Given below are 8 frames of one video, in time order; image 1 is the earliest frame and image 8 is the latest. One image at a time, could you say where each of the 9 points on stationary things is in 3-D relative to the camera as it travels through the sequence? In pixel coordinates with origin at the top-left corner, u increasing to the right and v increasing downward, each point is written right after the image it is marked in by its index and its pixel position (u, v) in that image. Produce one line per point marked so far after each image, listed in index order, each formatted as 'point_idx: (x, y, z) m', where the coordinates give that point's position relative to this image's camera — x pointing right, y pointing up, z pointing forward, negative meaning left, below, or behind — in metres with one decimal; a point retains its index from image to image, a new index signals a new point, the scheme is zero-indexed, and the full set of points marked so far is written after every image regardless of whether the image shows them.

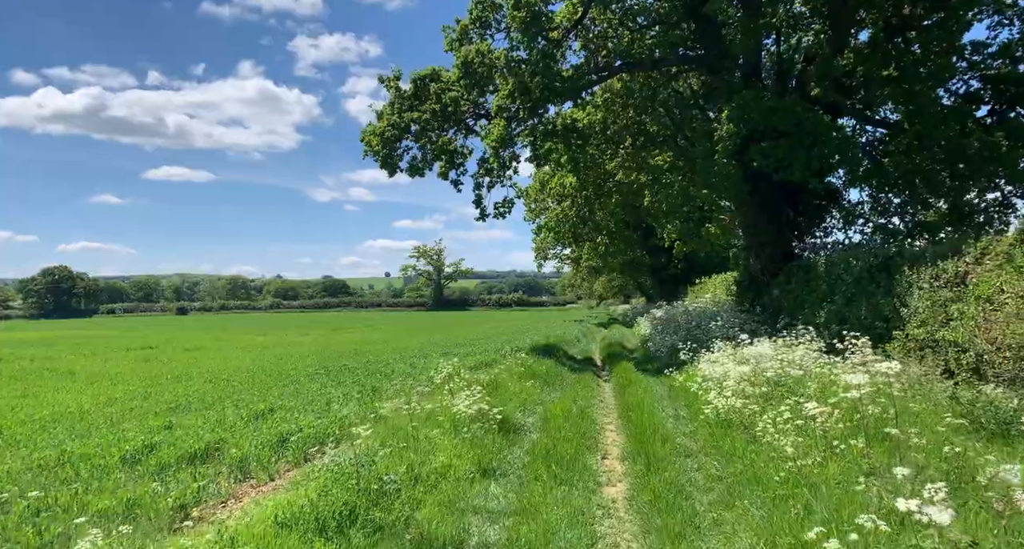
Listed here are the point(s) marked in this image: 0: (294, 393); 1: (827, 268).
0: (-4.9, -2.7, +15.8) m
1: (+8.1, +0.2, +18.2) m
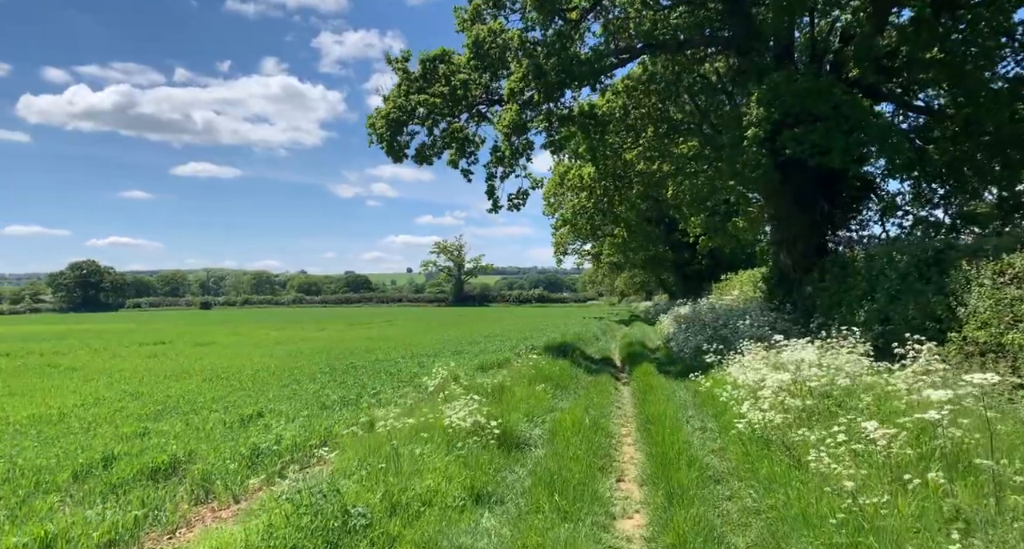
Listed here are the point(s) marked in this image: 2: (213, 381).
0: (-4.7, -2.6, +14.8) m
1: (+8.4, +0.3, +16.8) m
2: (-8.1, -2.9, +19.3) m
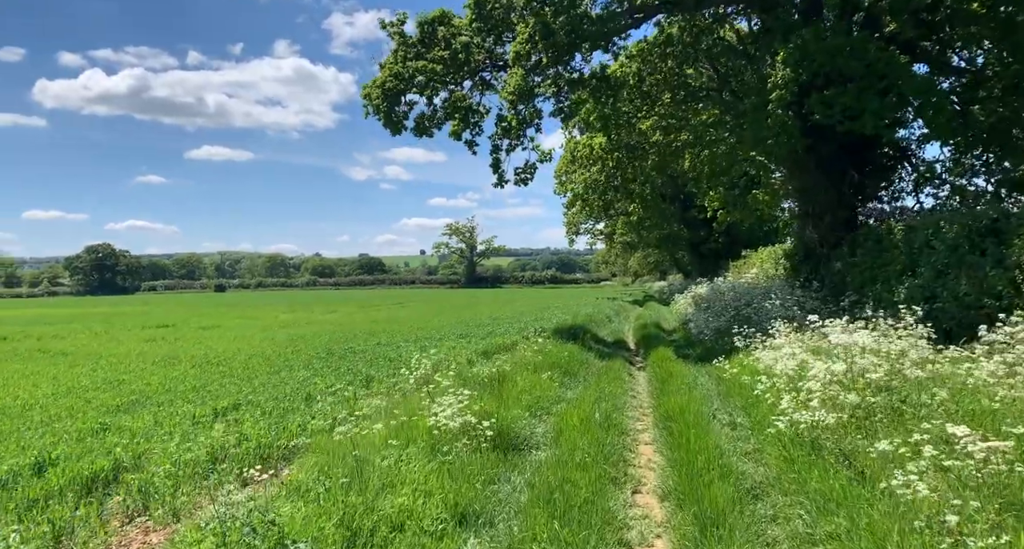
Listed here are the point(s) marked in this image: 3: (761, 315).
0: (-4.6, -2.1, +13.6) m
1: (+8.5, +0.8, +15.3) m
2: (-8.0, -2.4, +18.2) m
3: (+6.1, -1.0, +17.3) m
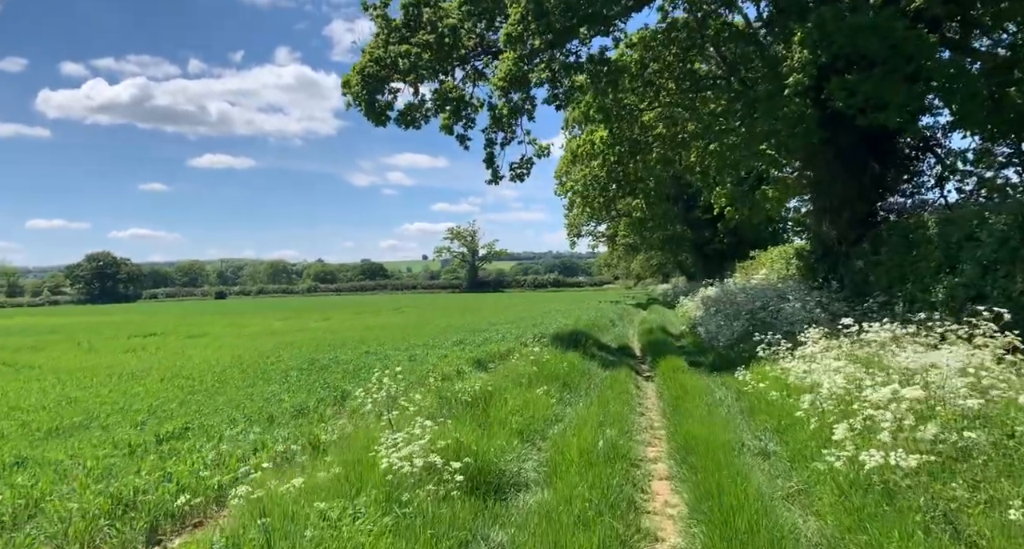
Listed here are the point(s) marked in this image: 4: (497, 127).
0: (-4.7, -2.2, +12.1) m
1: (+8.4, +0.9, +13.8) m
2: (-8.1, -2.5, +16.7) m
3: (+6.0, -1.0, +15.8) m
4: (-0.4, +4.0, +19.3) m
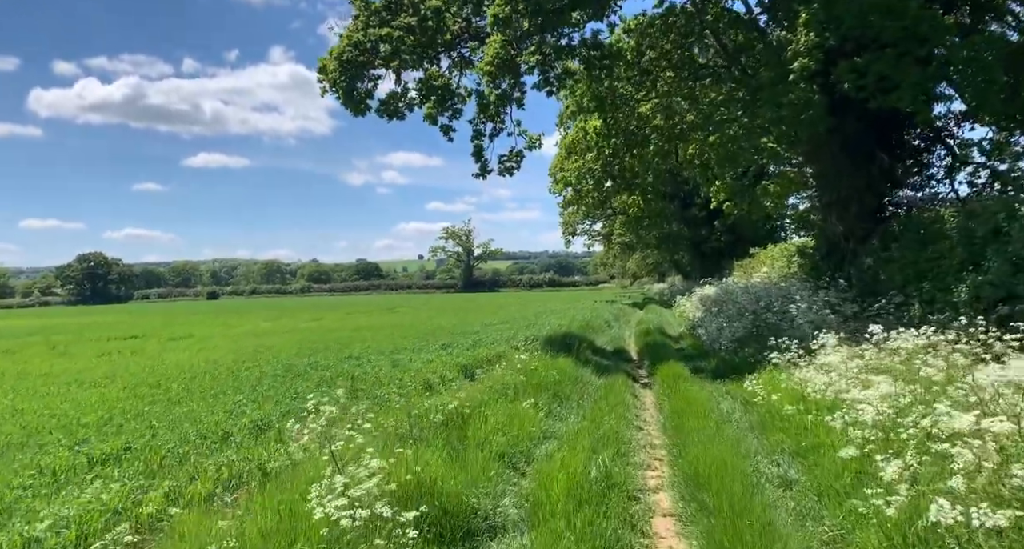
0: (-4.9, -2.2, +11.0) m
1: (+8.1, +0.9, +12.7) m
2: (-8.3, -2.5, +15.6) m
3: (+5.8, -1.0, +14.8) m
4: (-0.7, +4.1, +18.2) m
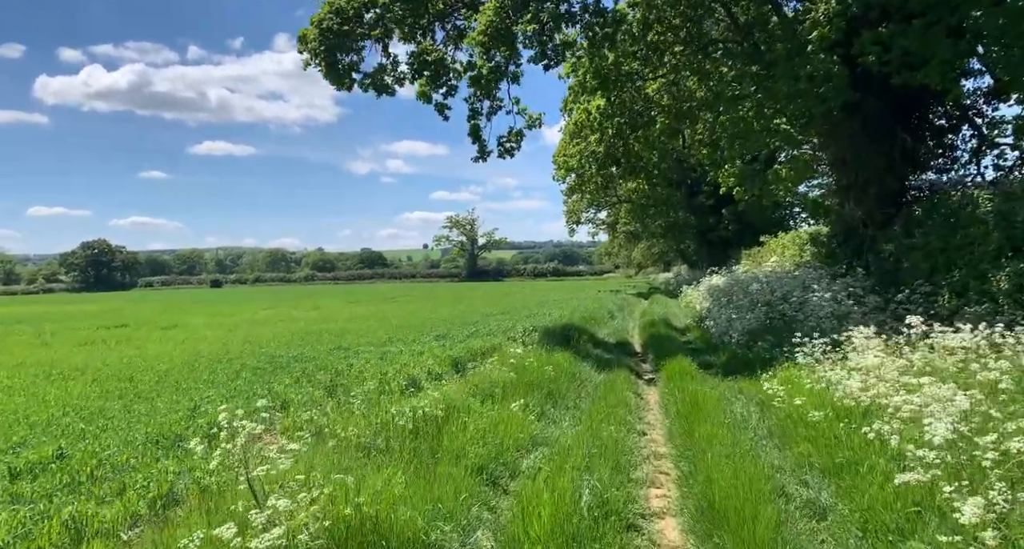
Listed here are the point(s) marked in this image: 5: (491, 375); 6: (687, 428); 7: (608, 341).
0: (-5.1, -2.0, +10.0) m
1: (+8.0, +1.1, +11.6) m
2: (-8.4, -2.2, +14.6) m
3: (+5.6, -0.7, +13.7) m
4: (-0.8, +4.4, +17.1) m
5: (-0.3, -1.4, +10.1) m
6: (+1.8, -1.6, +7.4) m
7: (+2.3, -1.6, +16.6) m
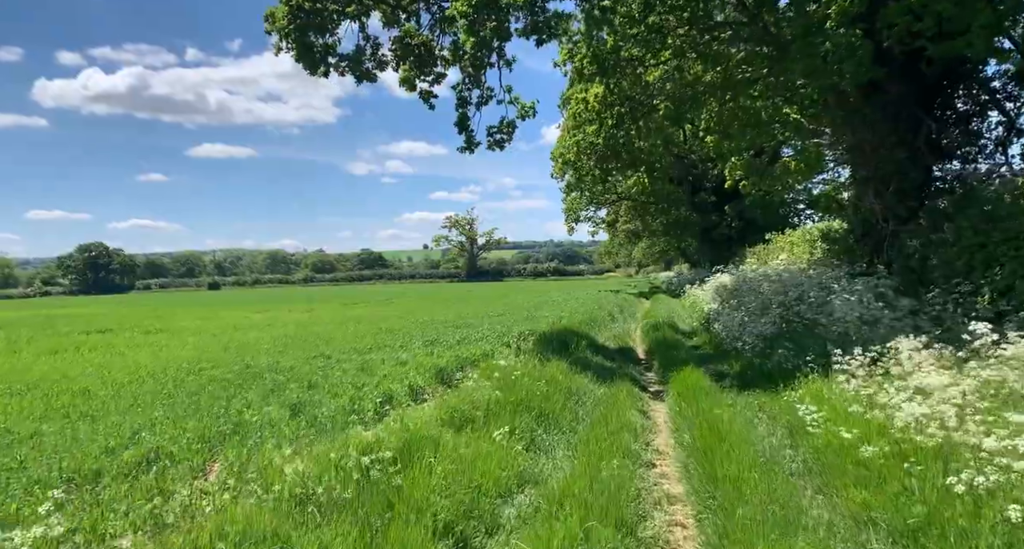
0: (-5.2, -2.1, +8.7) m
1: (+7.8, +1.1, +10.2) m
2: (-8.6, -2.3, +13.3) m
3: (+5.5, -0.7, +12.3) m
4: (-1.0, +4.3, +15.8) m
5: (-0.5, -1.4, +8.8) m
6: (+1.7, -1.6, +6.0) m
7: (+2.1, -1.6, +15.3) m
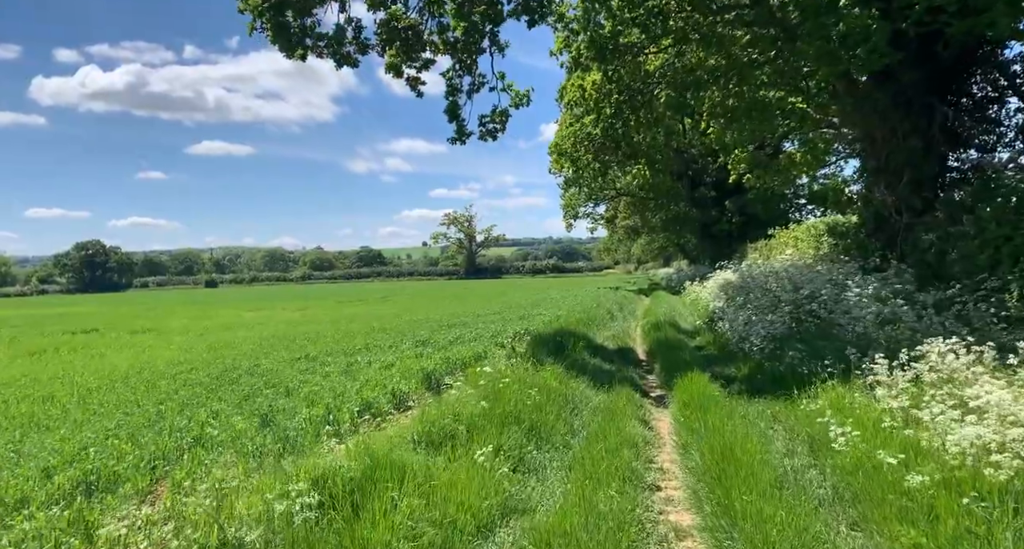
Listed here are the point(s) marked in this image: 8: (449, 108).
0: (-5.4, -2.0, +7.8) m
1: (+7.7, +1.2, +9.4) m
2: (-8.7, -2.3, +12.4) m
3: (+5.3, -0.7, +11.5) m
4: (-1.1, +4.4, +14.9) m
5: (-0.6, -1.4, +7.9) m
6: (+1.5, -1.6, +5.2) m
7: (+2.0, -1.5, +14.4) m
8: (-1.5, +3.9, +16.5) m
